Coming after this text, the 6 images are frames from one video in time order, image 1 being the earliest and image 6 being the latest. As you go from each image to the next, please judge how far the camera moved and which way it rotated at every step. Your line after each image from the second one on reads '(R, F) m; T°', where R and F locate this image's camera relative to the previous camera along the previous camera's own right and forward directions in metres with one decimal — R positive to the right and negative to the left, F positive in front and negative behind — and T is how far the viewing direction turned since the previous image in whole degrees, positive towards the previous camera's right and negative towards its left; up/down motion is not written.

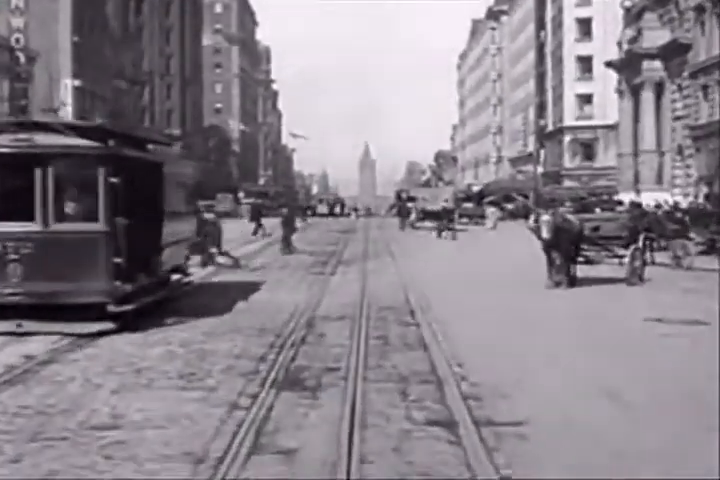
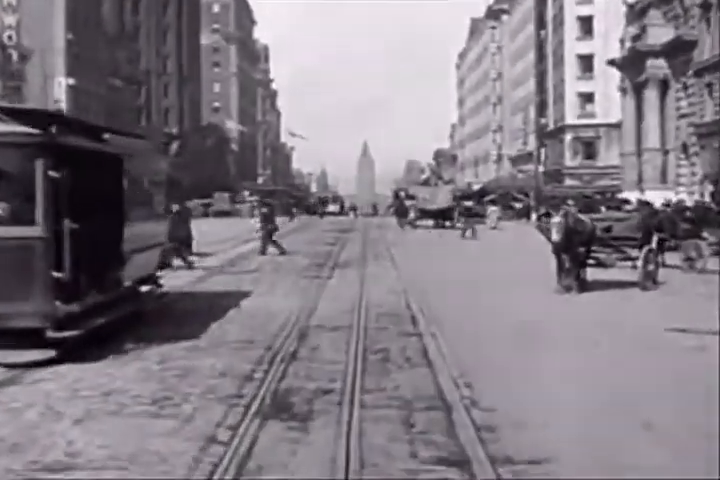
(0.0, +1.3) m; 0°
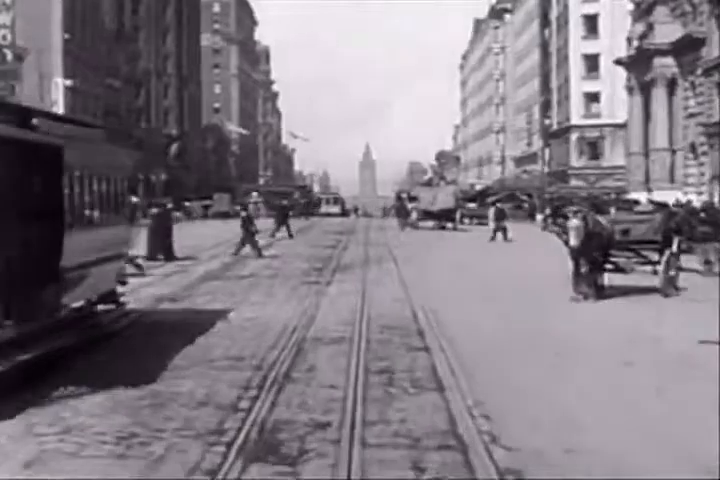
(0.0, +1.4) m; 0°
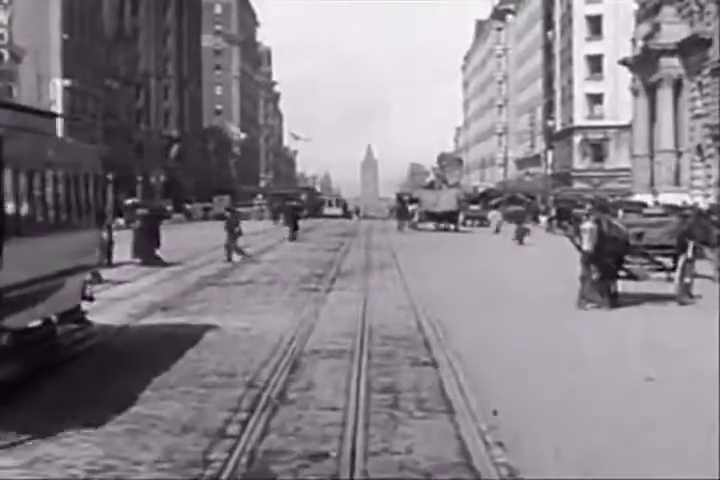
(0.0, +0.9) m; 0°
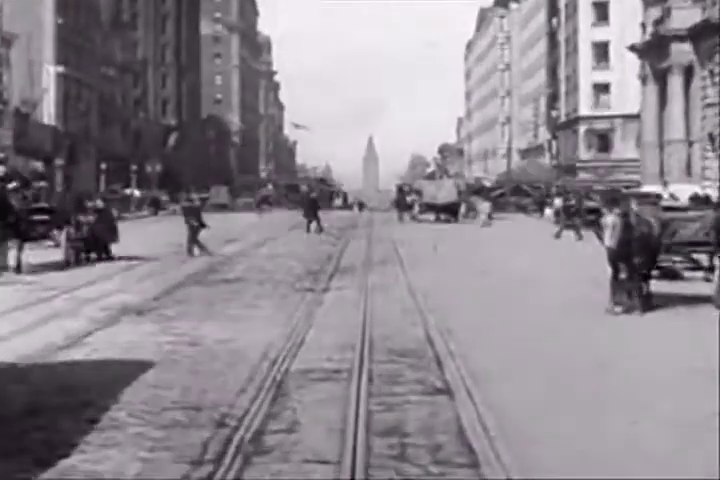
(0.0, +2.2) m; 0°
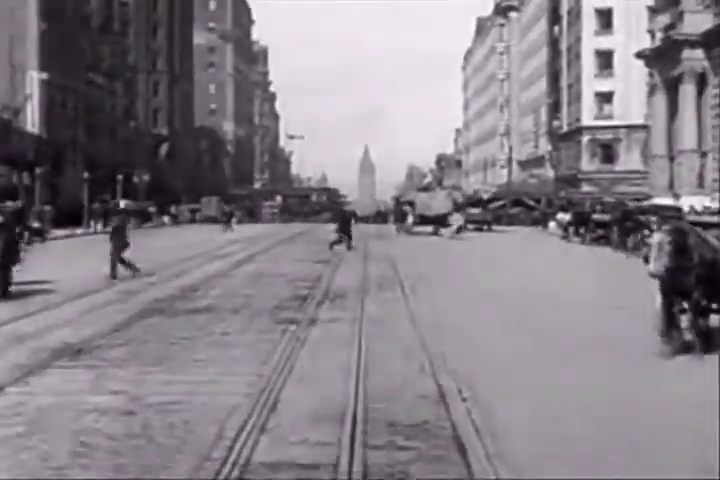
(0.0, +3.3) m; 0°
